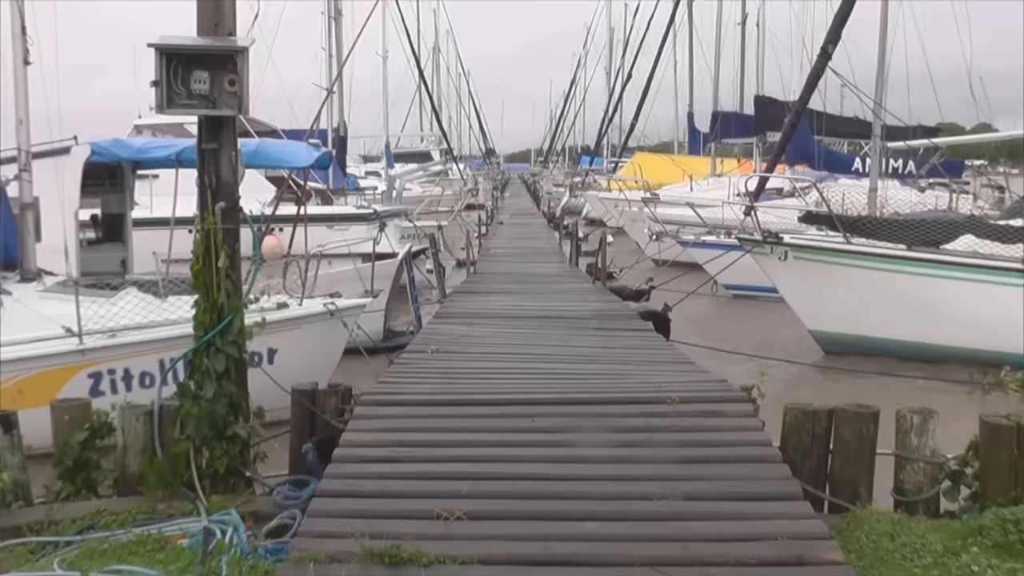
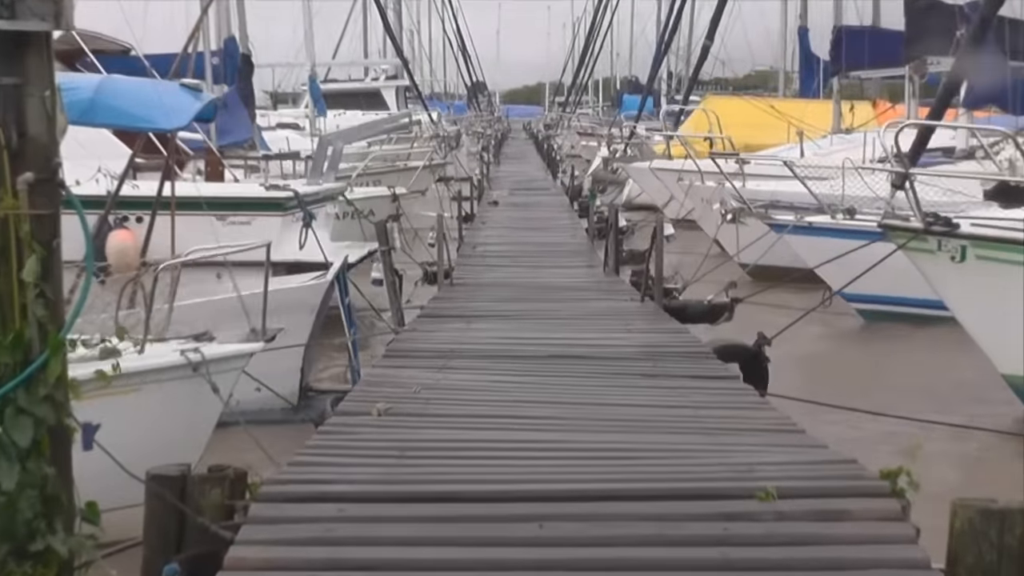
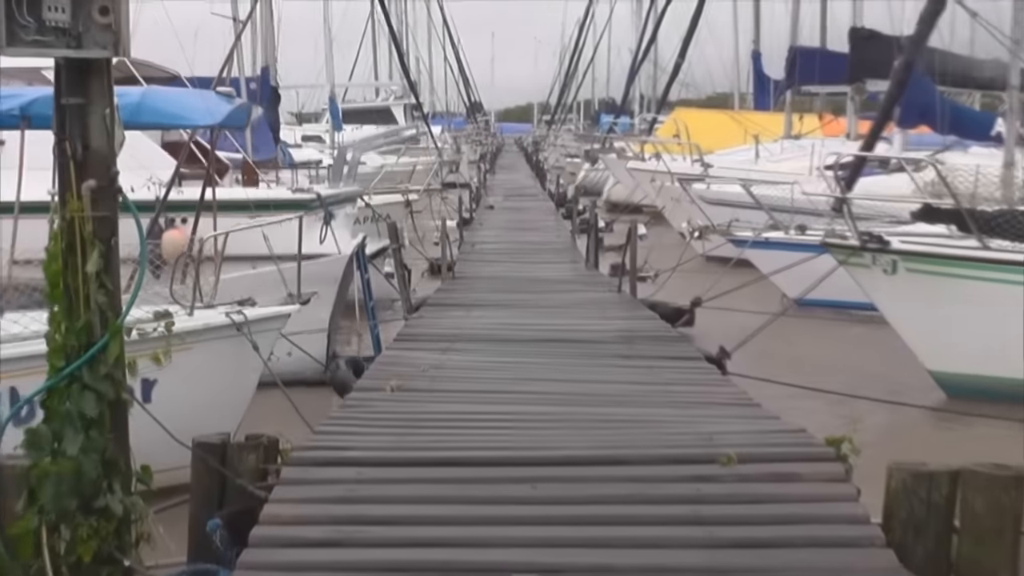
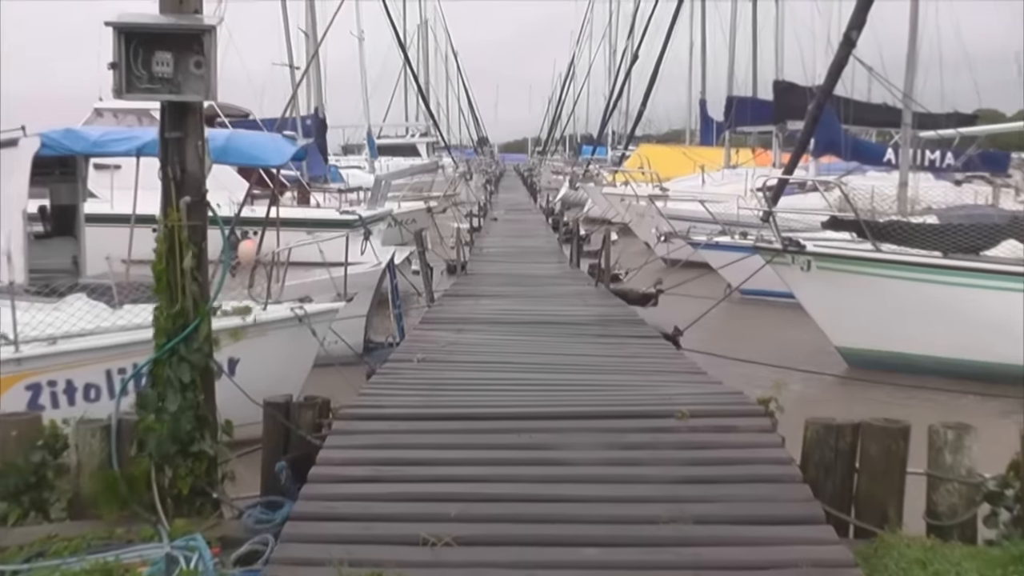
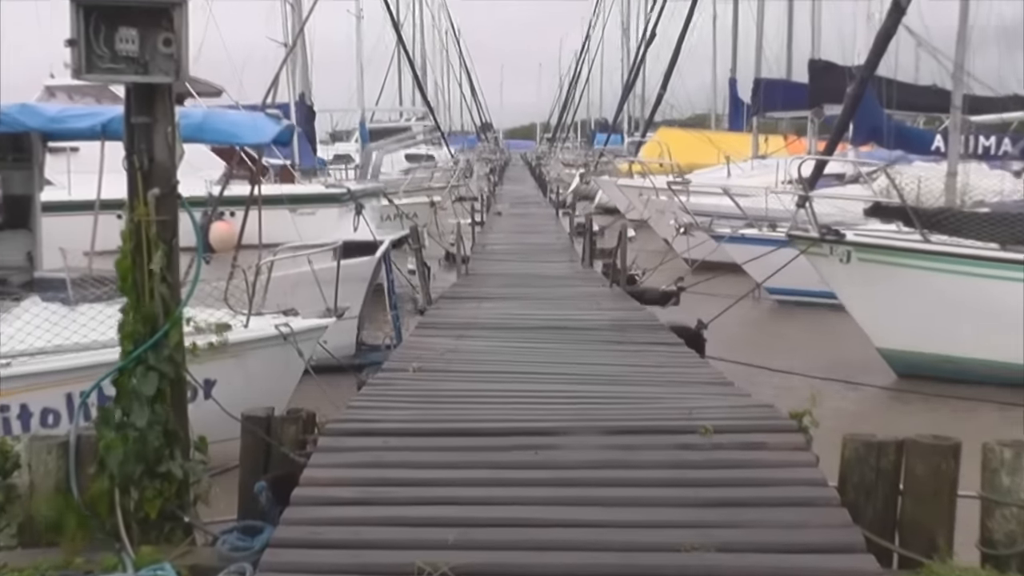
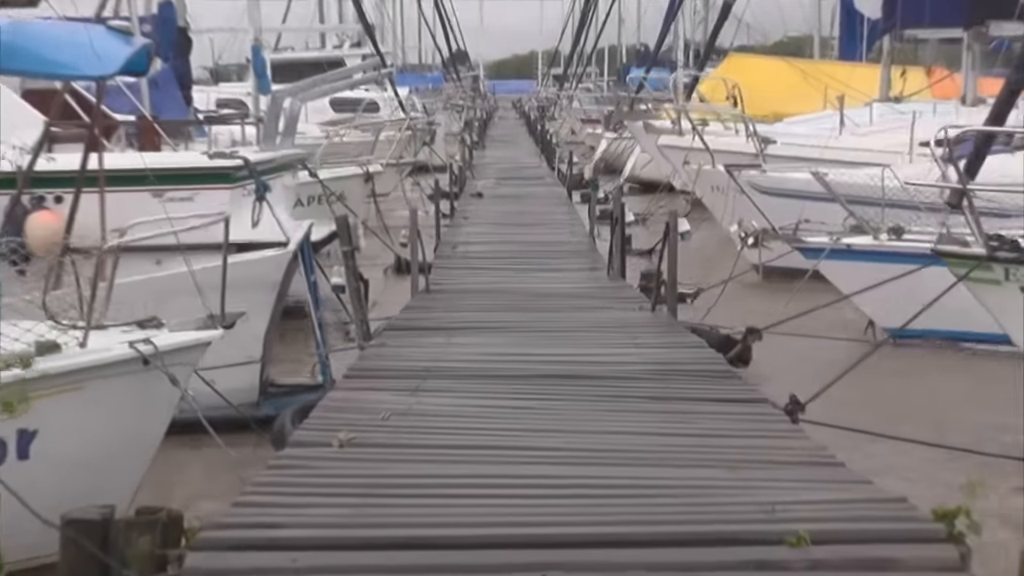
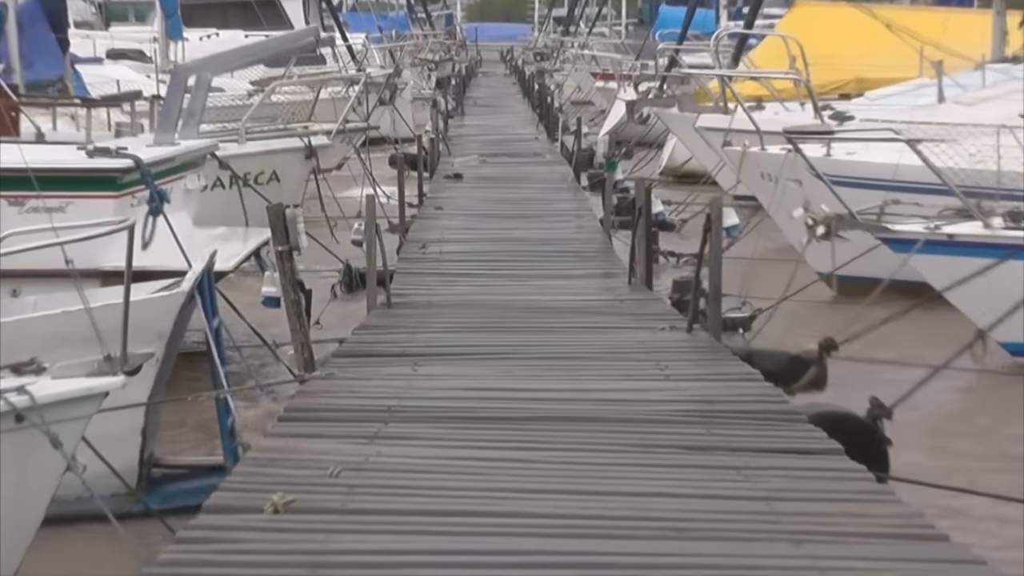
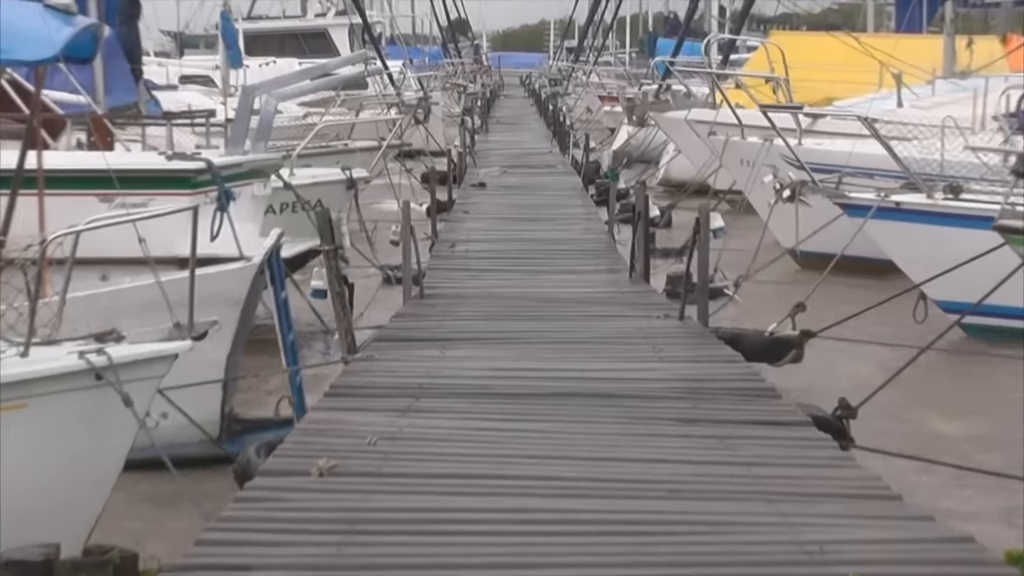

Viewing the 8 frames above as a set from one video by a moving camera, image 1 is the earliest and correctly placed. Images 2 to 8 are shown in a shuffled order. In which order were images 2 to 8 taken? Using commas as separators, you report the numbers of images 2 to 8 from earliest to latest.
4, 5, 3, 2, 6, 8, 7
